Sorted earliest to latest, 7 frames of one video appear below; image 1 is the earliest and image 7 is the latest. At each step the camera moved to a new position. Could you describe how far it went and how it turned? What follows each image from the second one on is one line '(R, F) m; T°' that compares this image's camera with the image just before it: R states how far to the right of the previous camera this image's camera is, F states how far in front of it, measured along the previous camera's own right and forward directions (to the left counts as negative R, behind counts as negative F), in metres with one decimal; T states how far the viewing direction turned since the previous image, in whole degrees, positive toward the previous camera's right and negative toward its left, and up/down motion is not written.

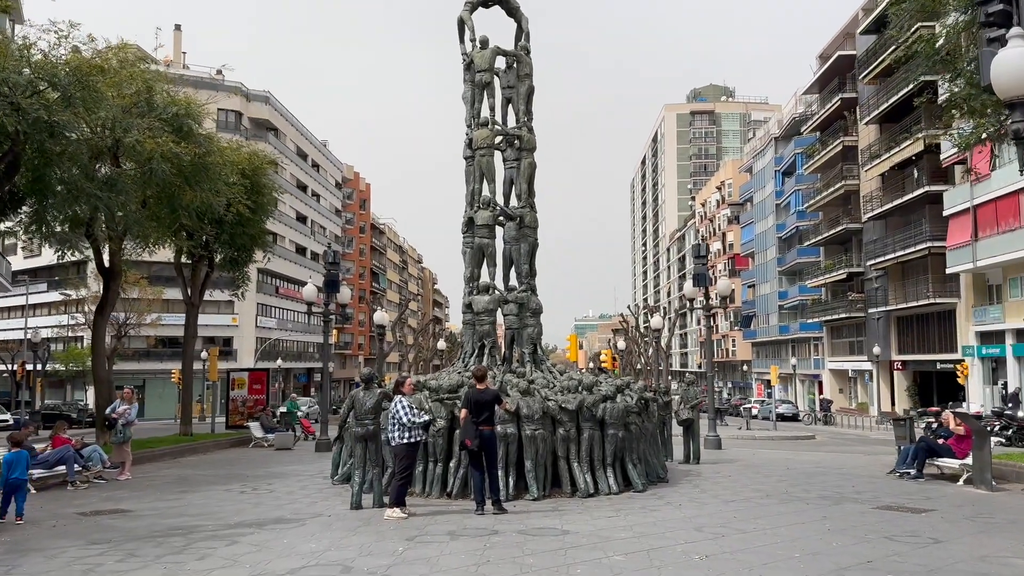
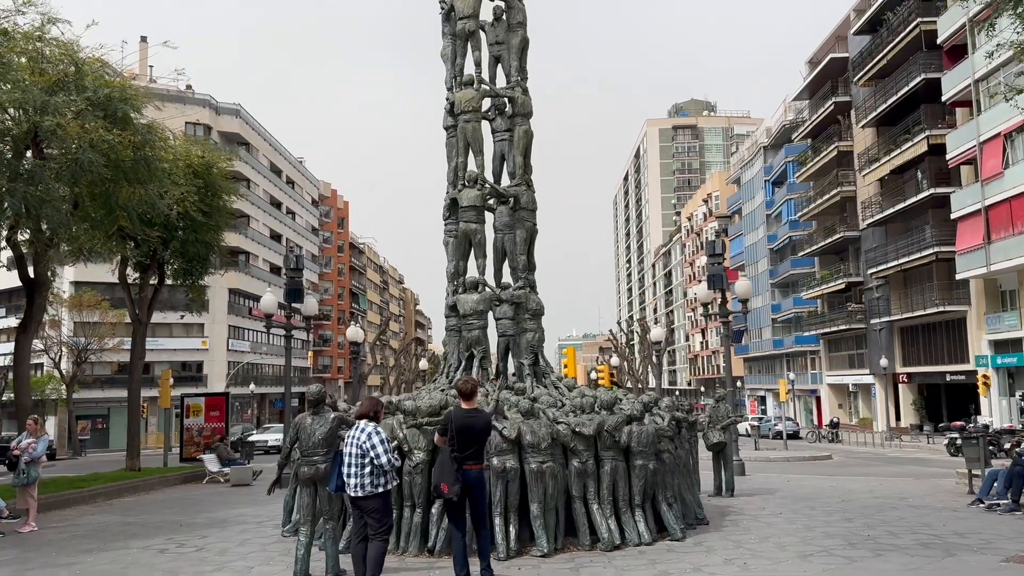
(-0.2, +2.6) m; +1°
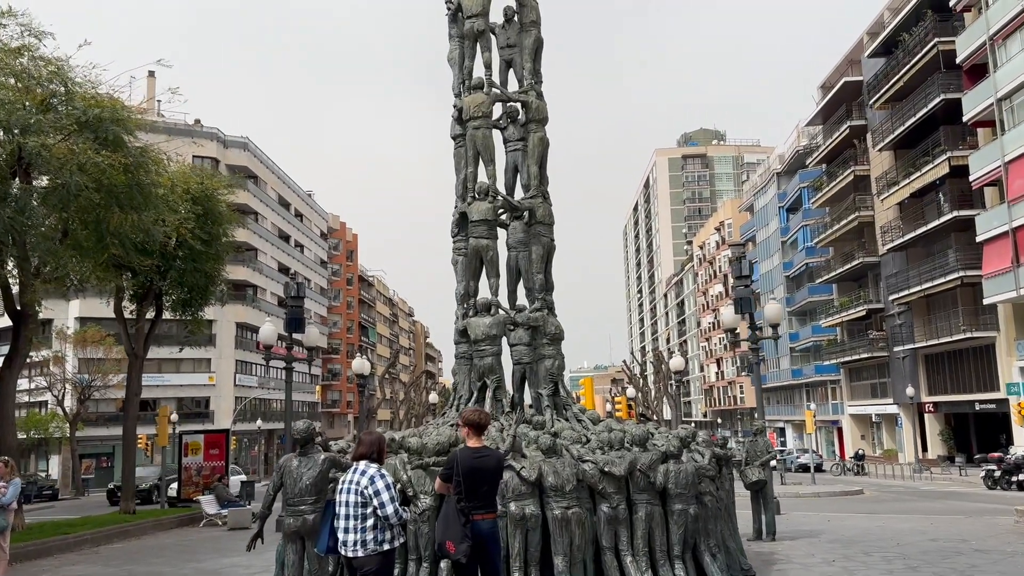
(-0.1, +1.1) m; -1°
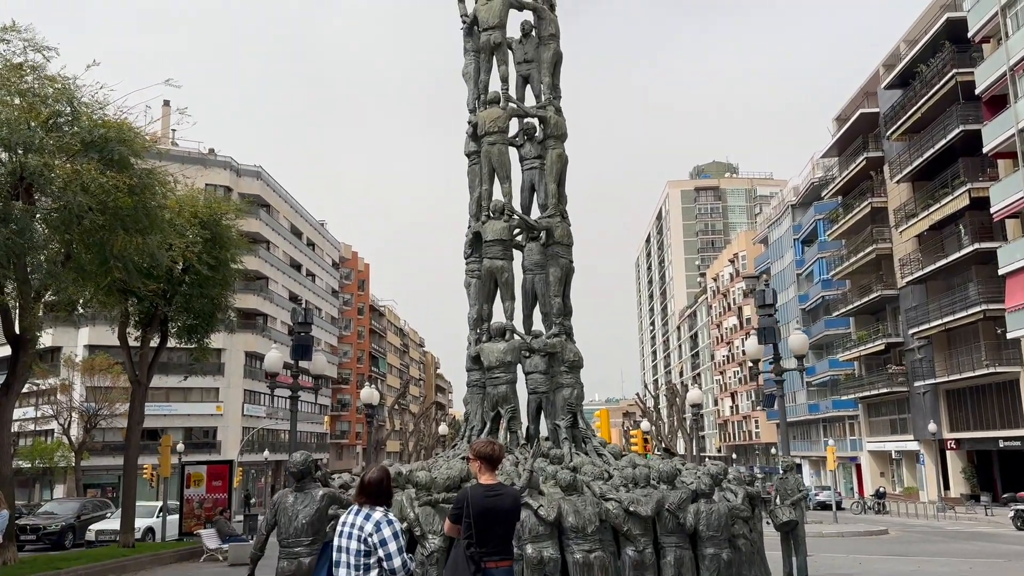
(-0.1, +0.6) m; -1°
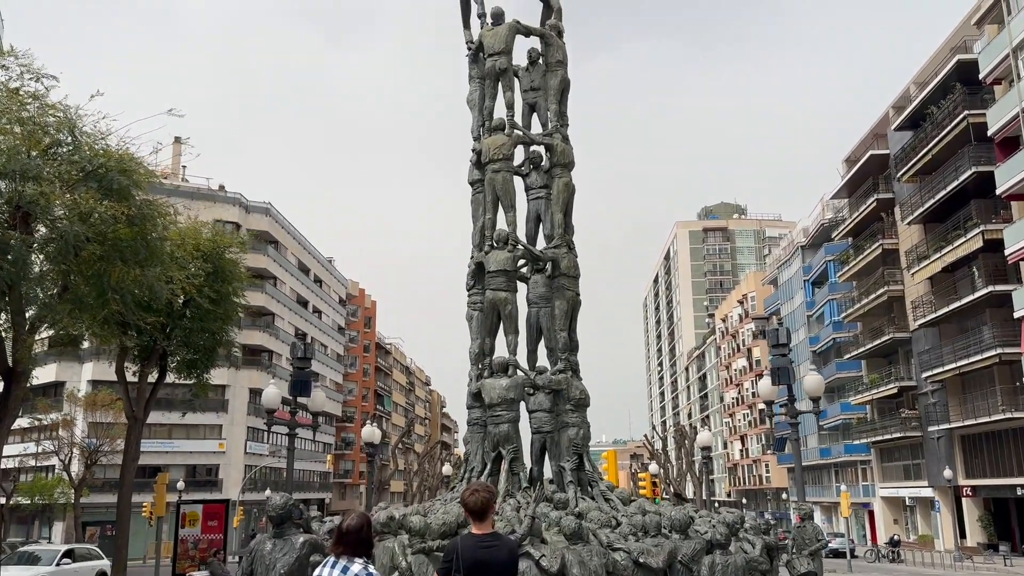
(0.0, +0.4) m; -1°
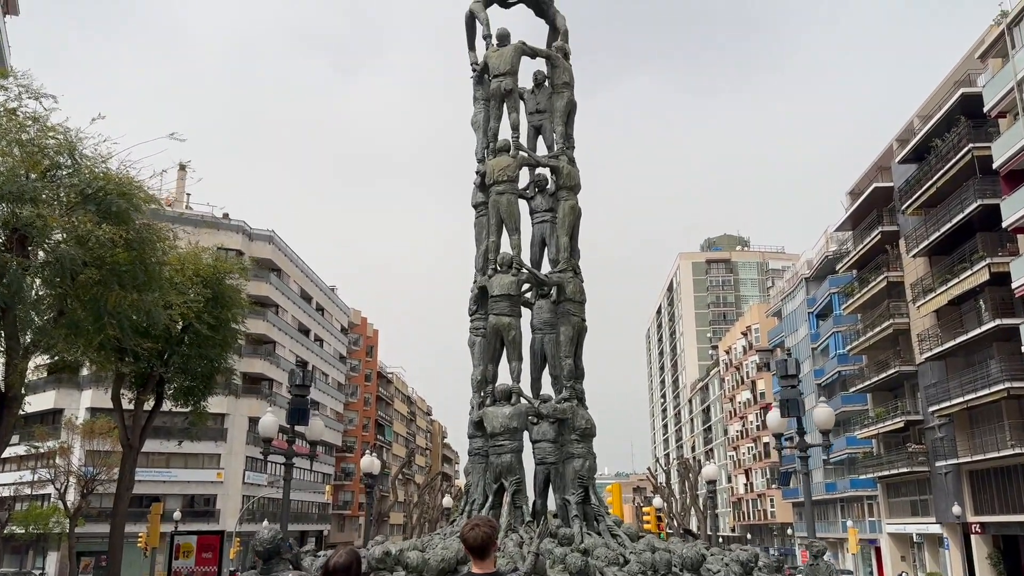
(0.0, +0.3) m; 0°
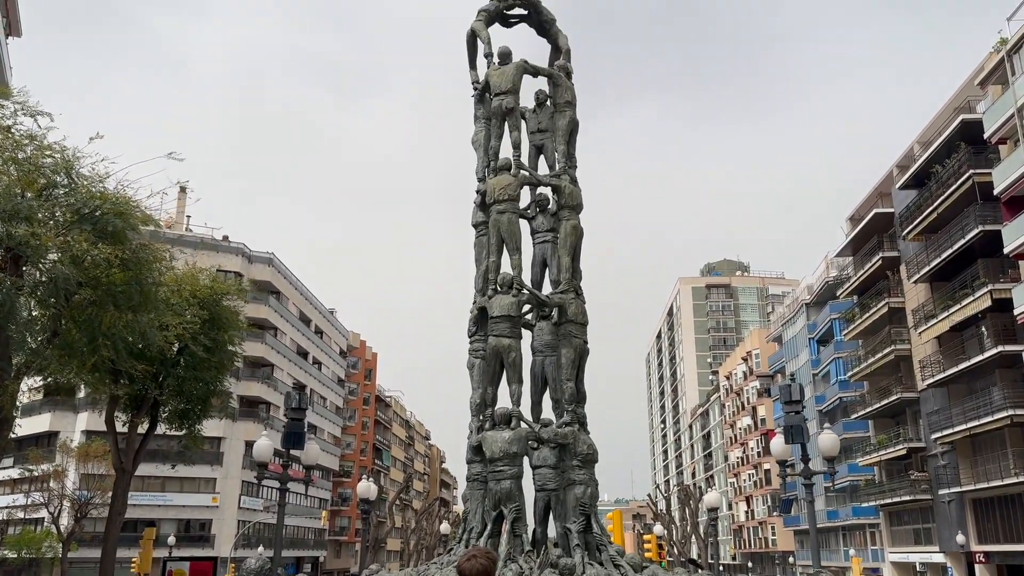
(0.0, +0.2) m; 0°
